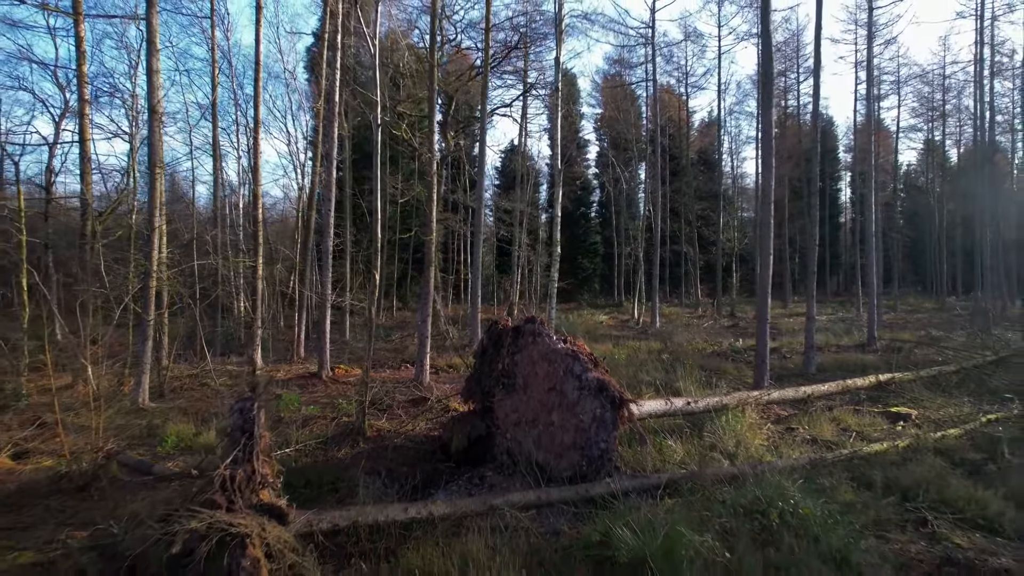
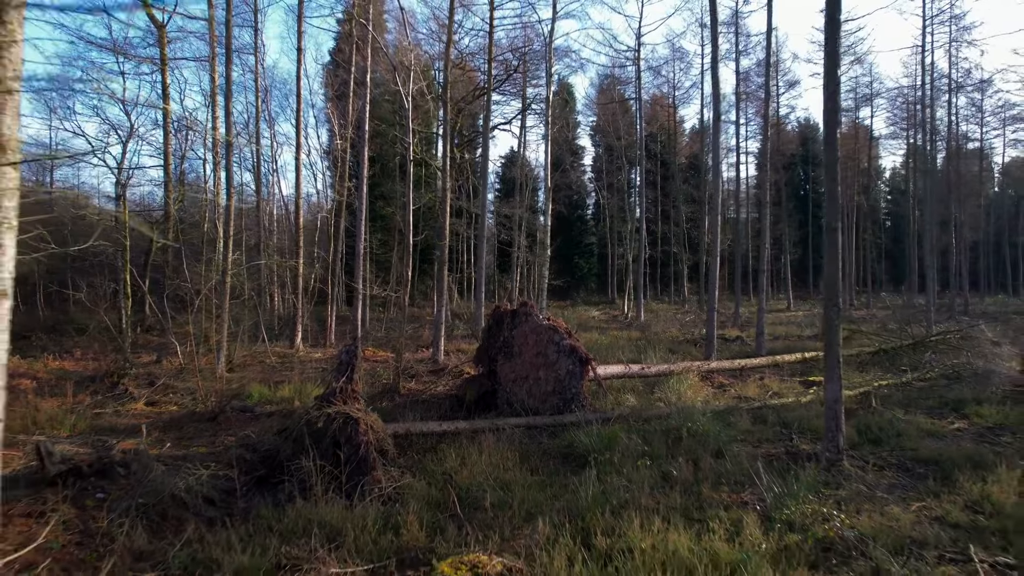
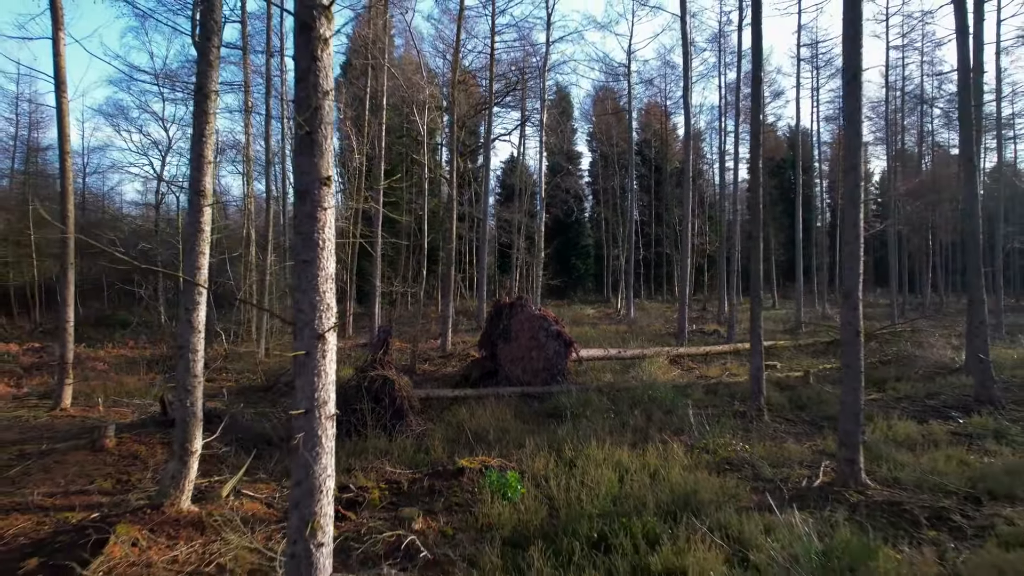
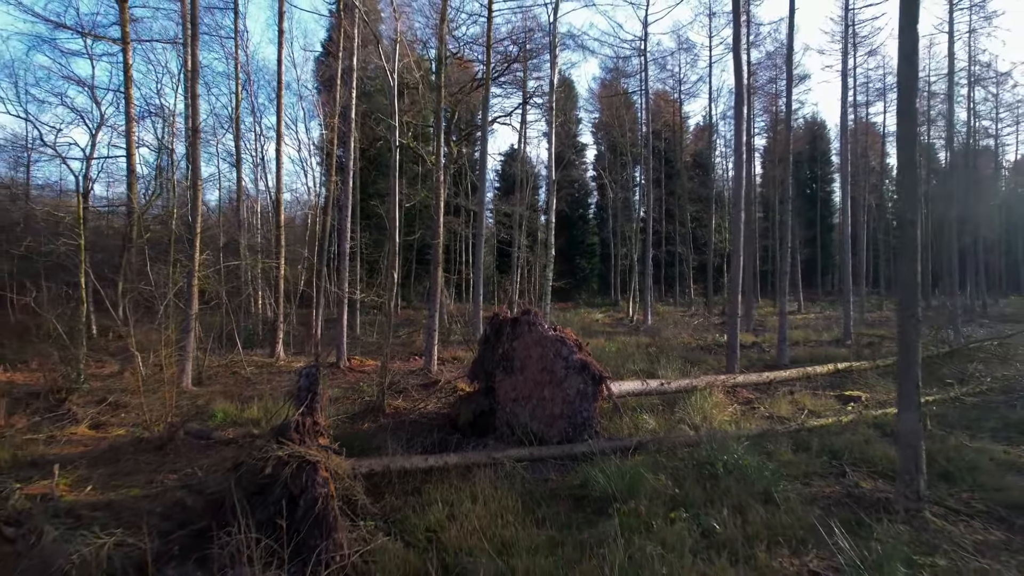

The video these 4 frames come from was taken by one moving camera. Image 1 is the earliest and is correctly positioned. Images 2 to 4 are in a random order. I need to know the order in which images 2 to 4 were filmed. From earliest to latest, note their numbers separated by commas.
4, 2, 3
